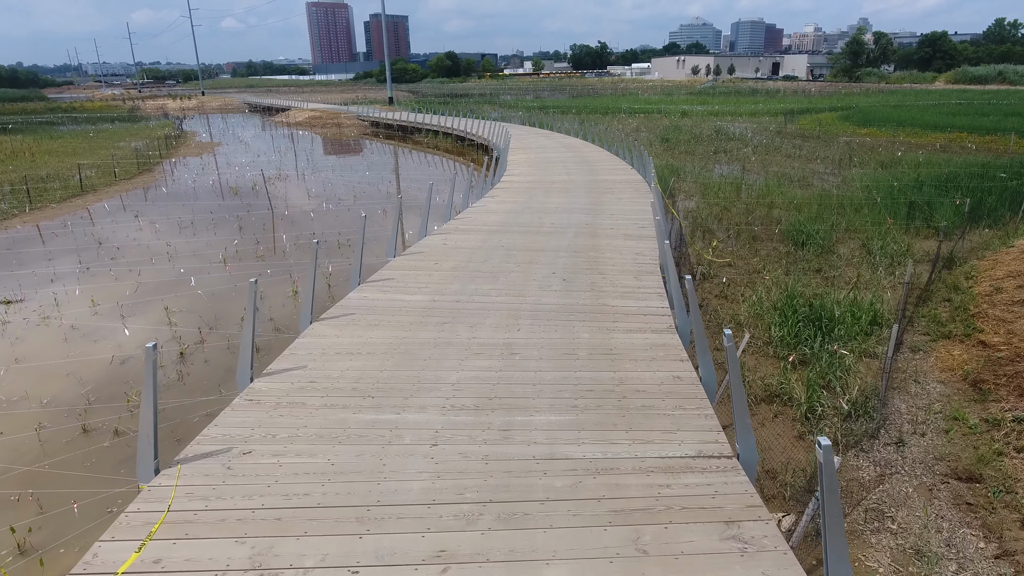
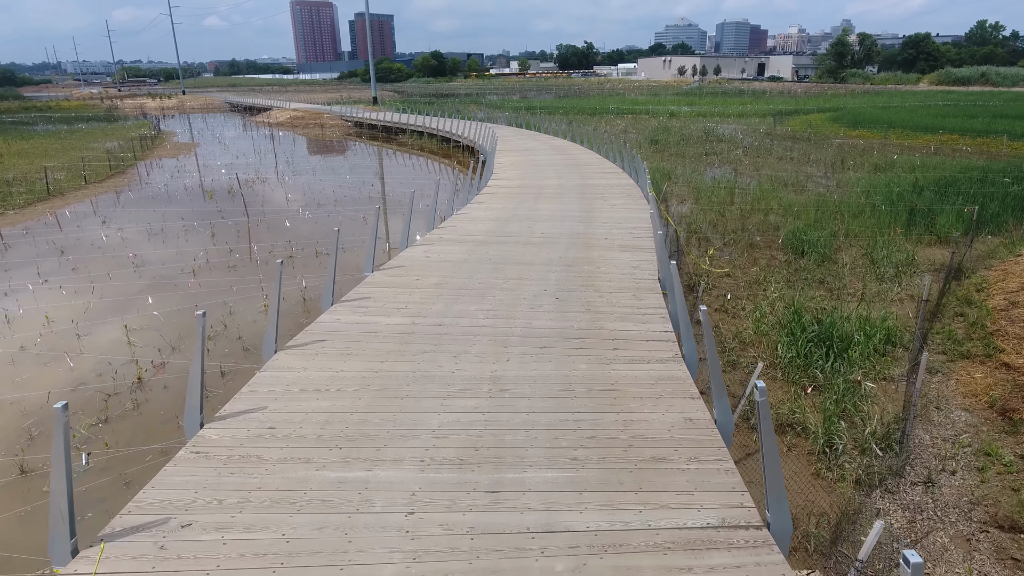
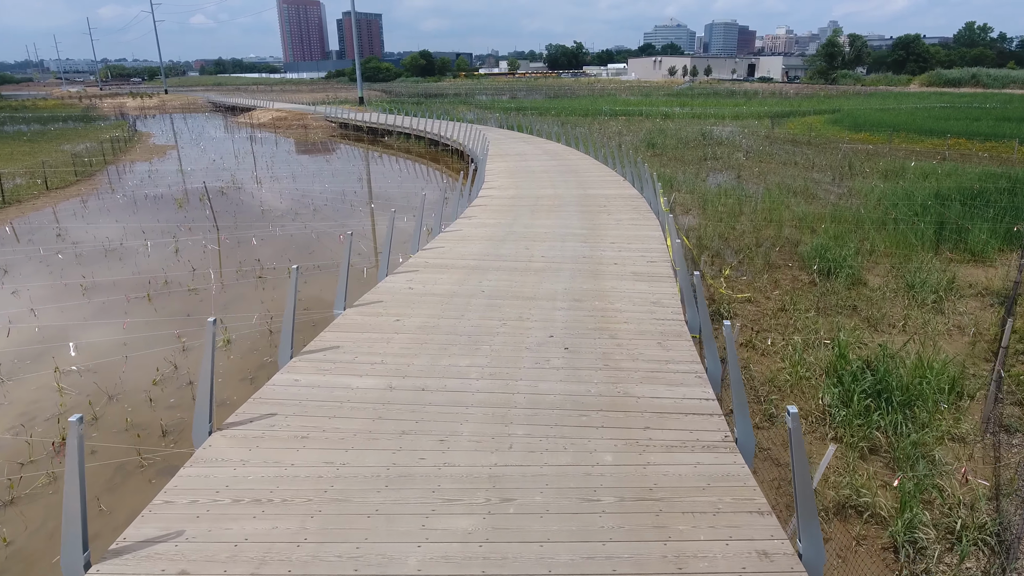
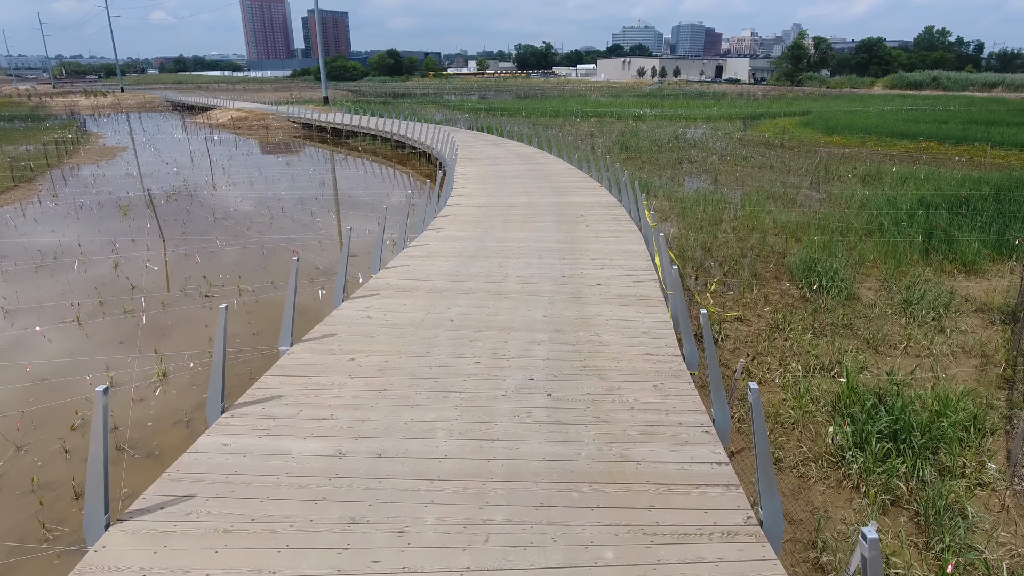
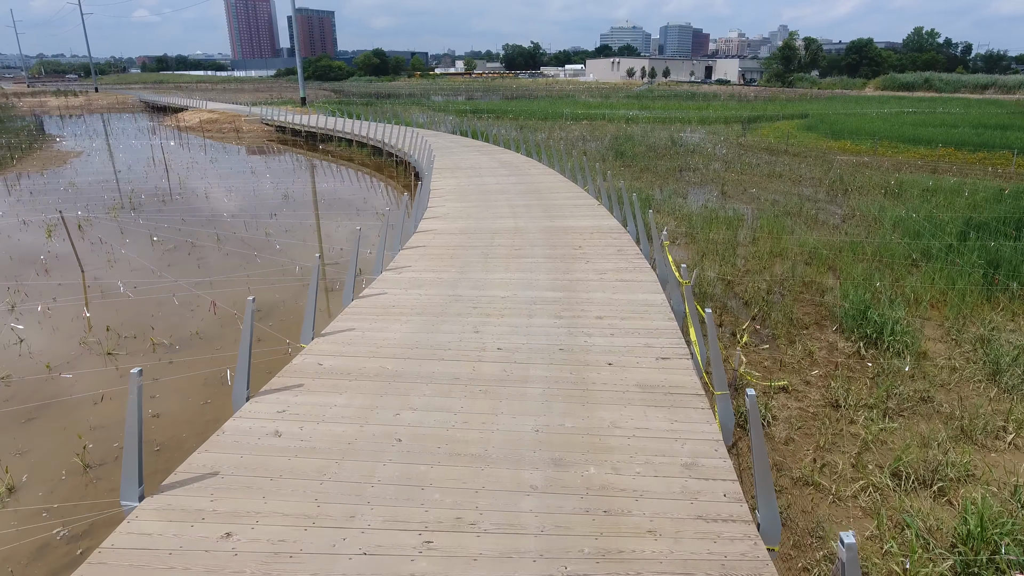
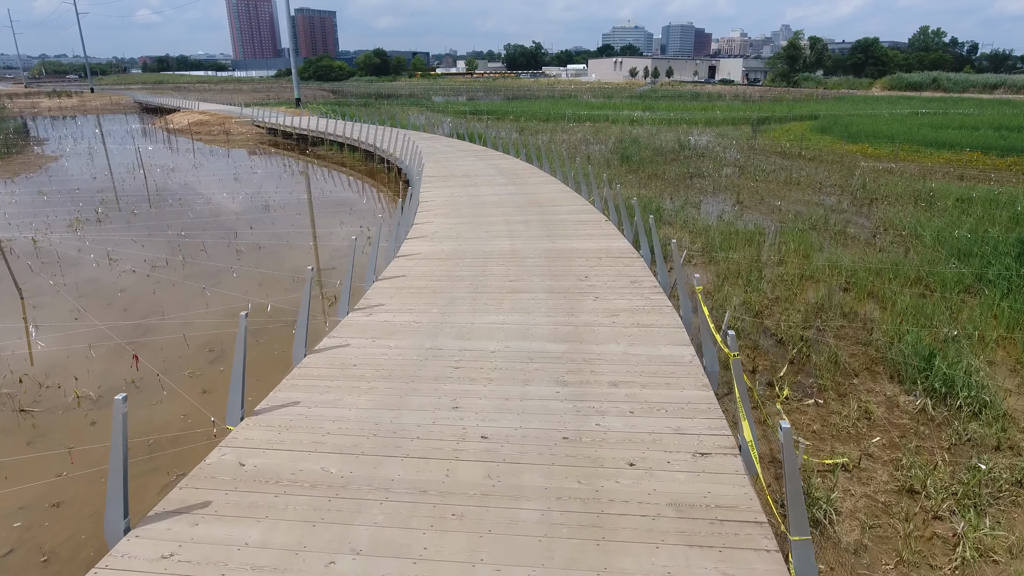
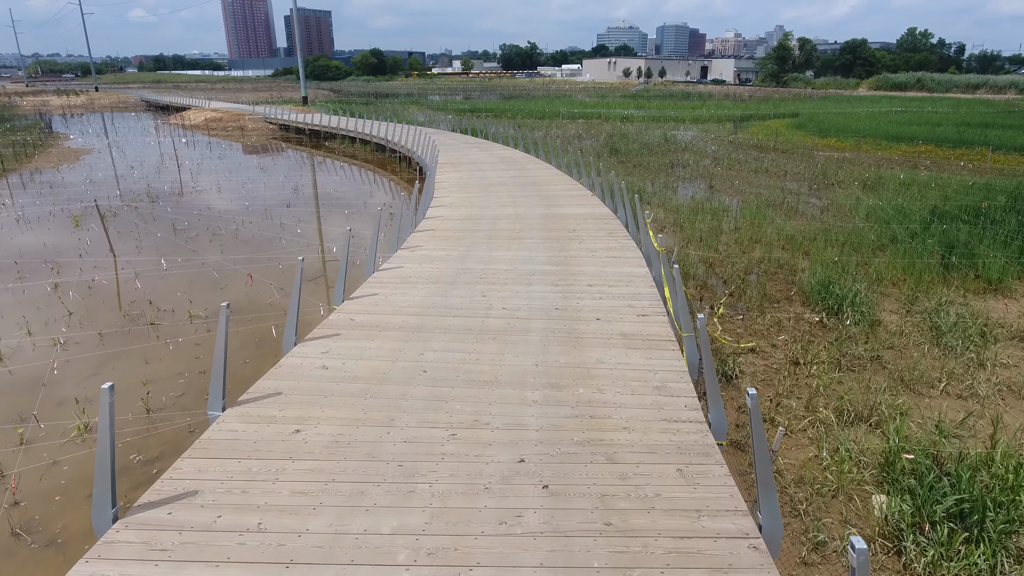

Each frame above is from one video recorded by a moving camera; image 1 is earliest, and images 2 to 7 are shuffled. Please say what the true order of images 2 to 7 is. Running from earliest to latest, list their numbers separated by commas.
2, 3, 4, 7, 5, 6
